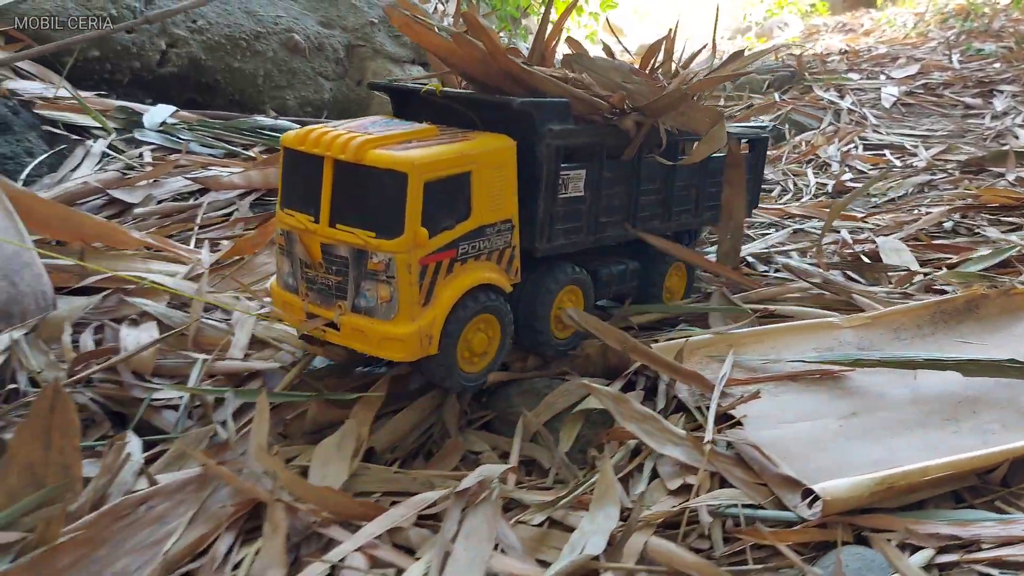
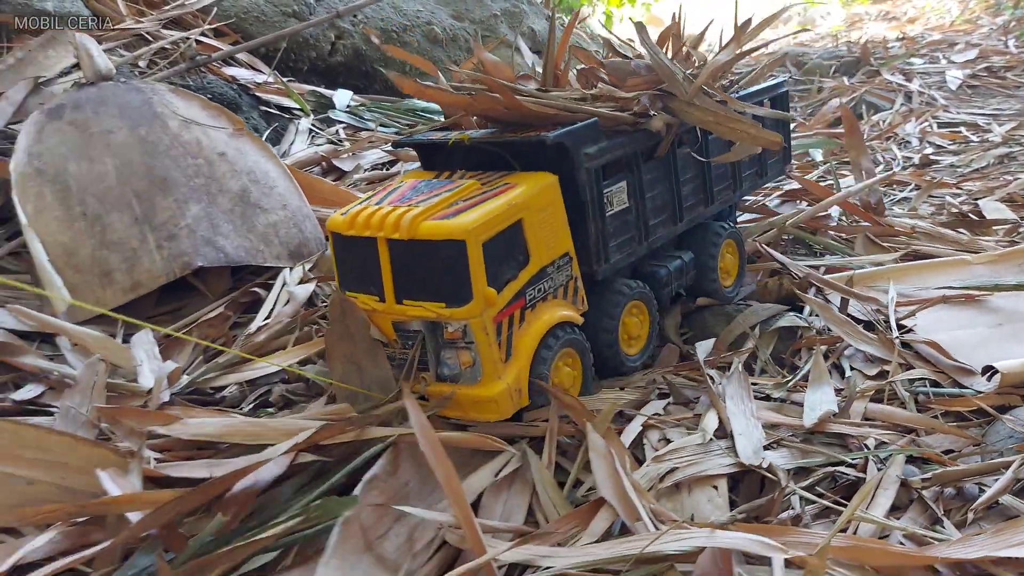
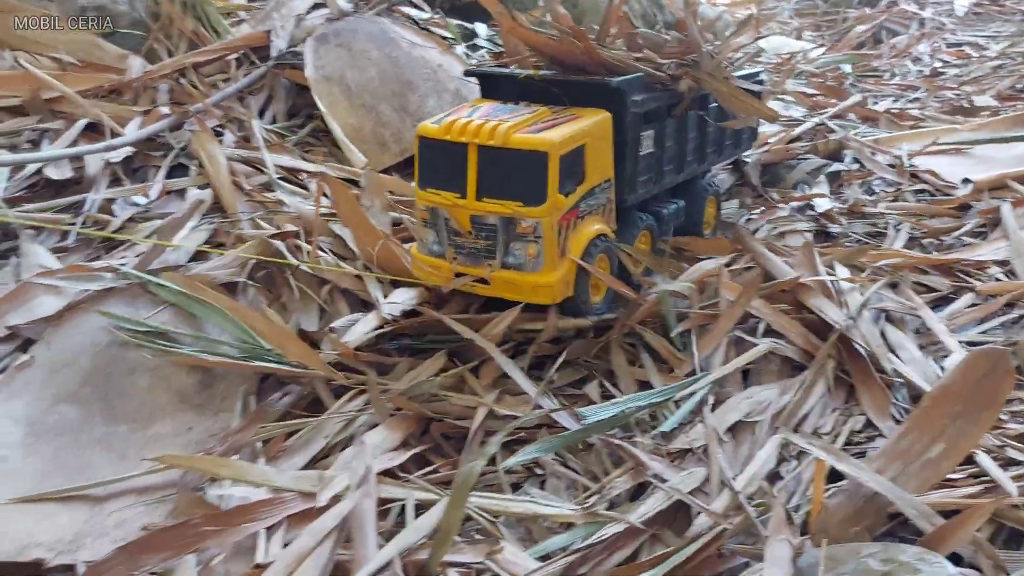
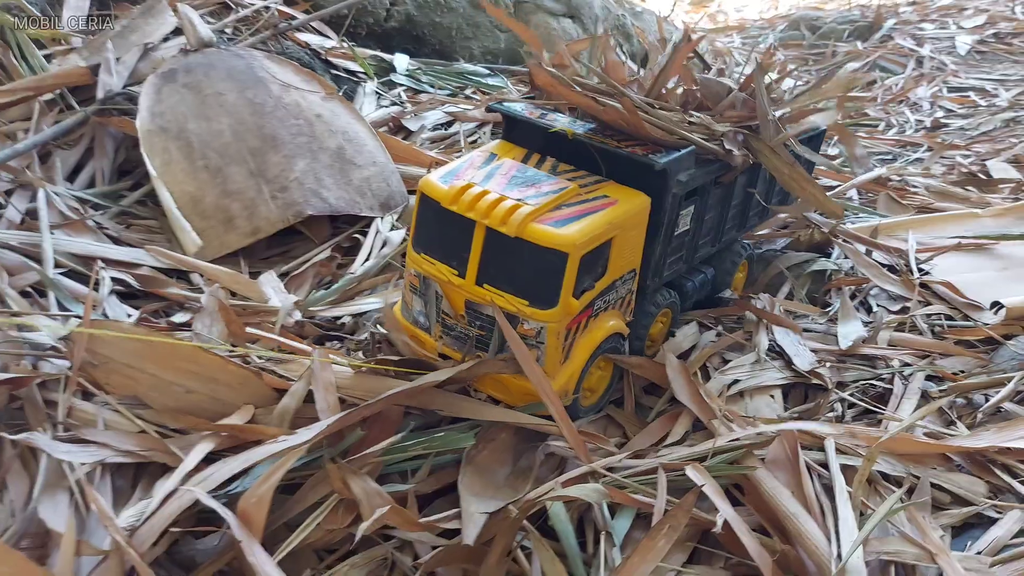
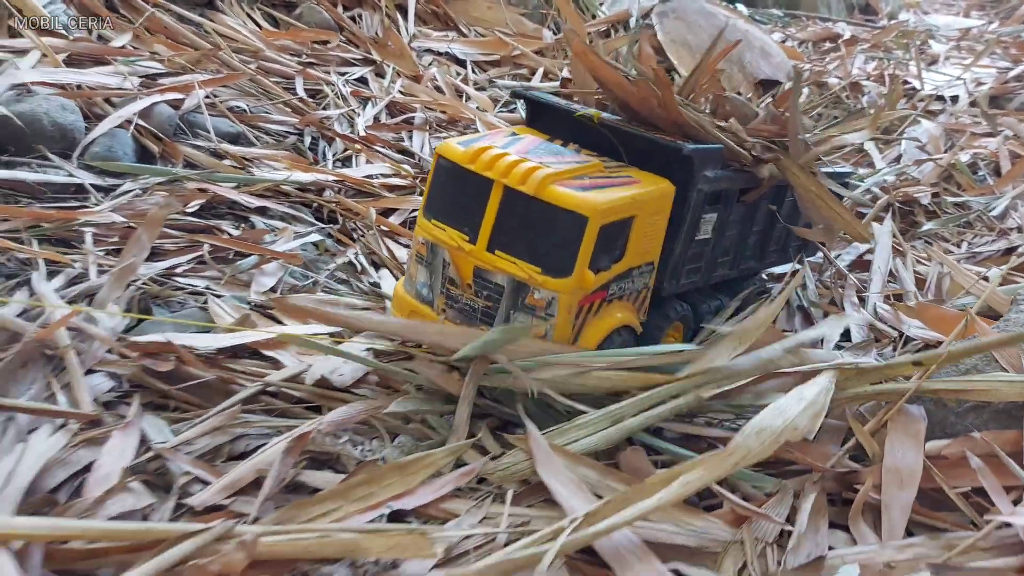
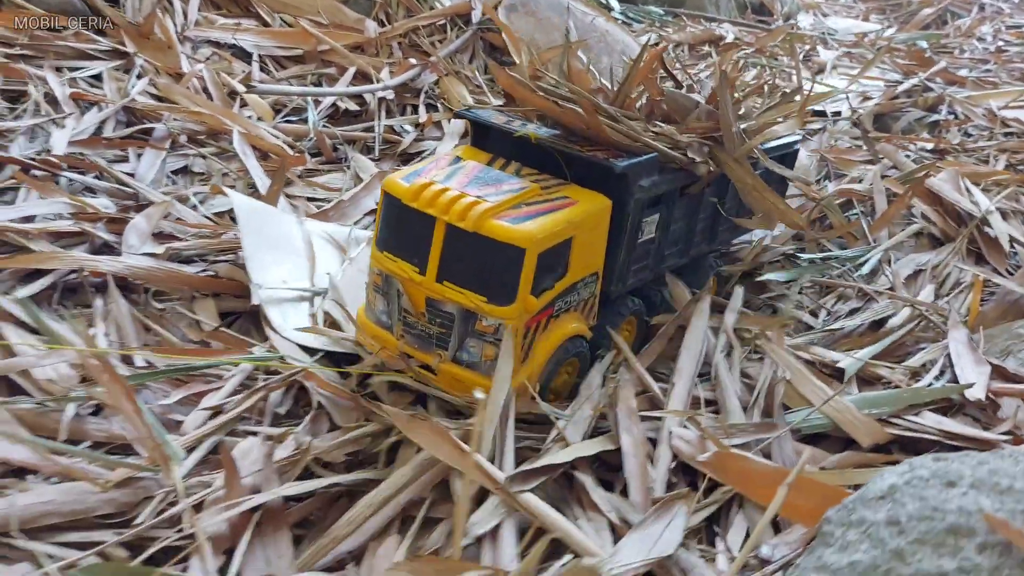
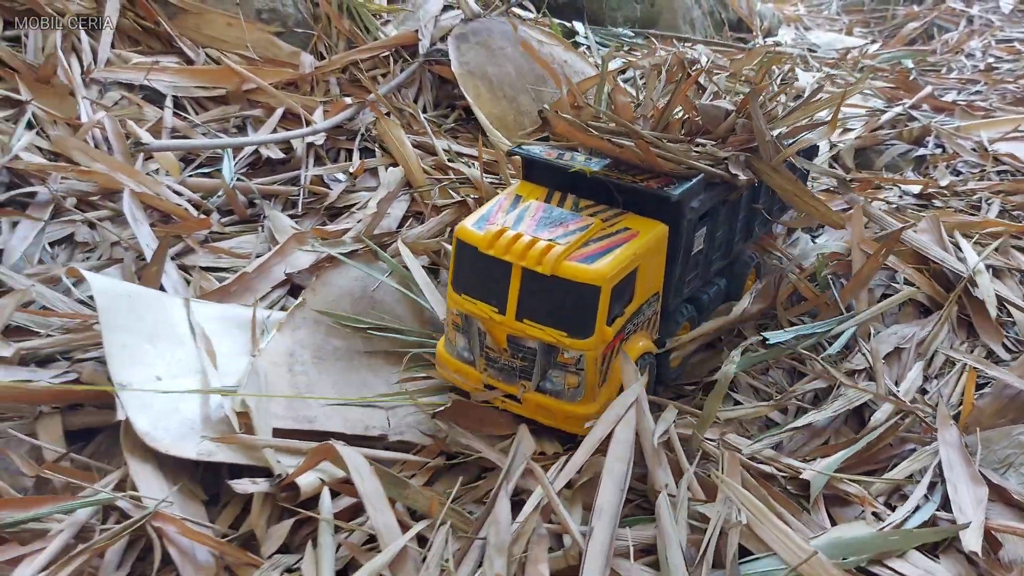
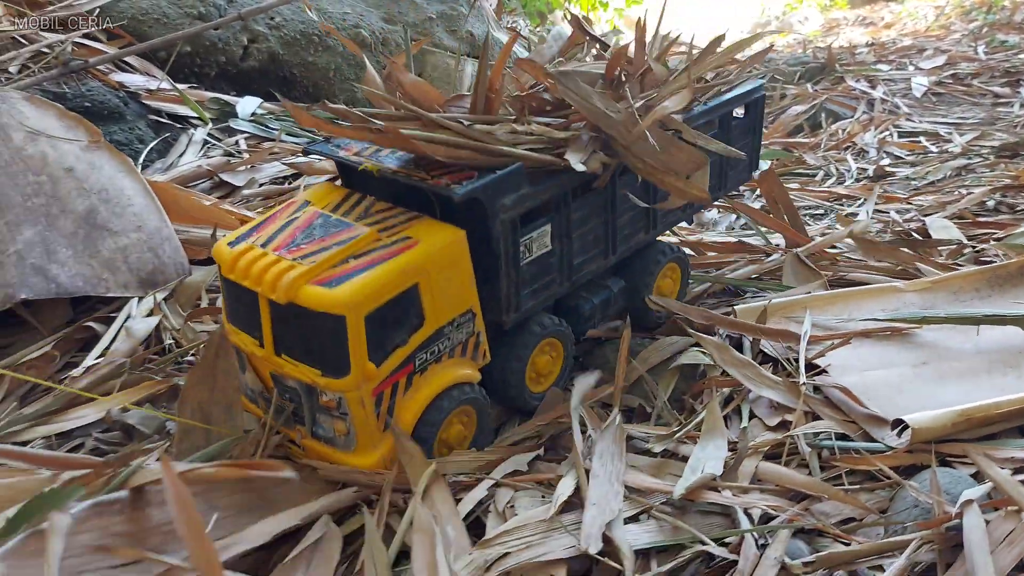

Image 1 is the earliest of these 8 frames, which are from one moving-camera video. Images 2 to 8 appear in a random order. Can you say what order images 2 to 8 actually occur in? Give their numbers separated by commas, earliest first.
8, 2, 4, 3, 7, 6, 5
